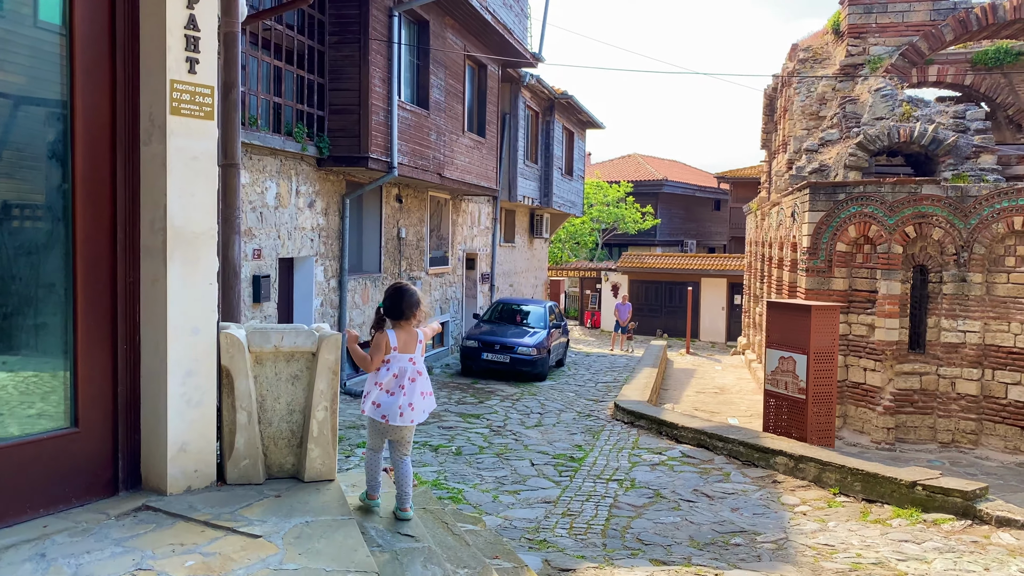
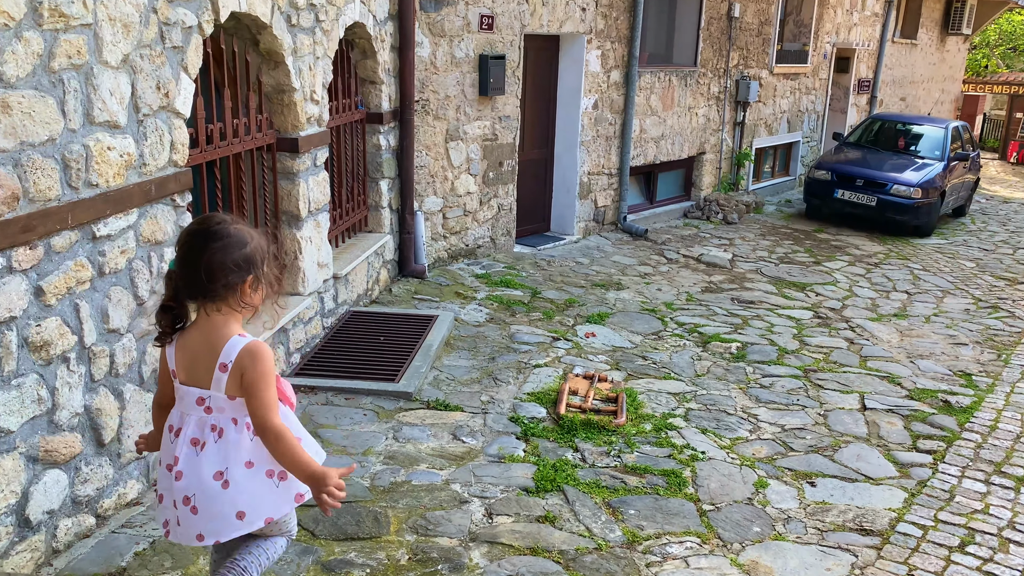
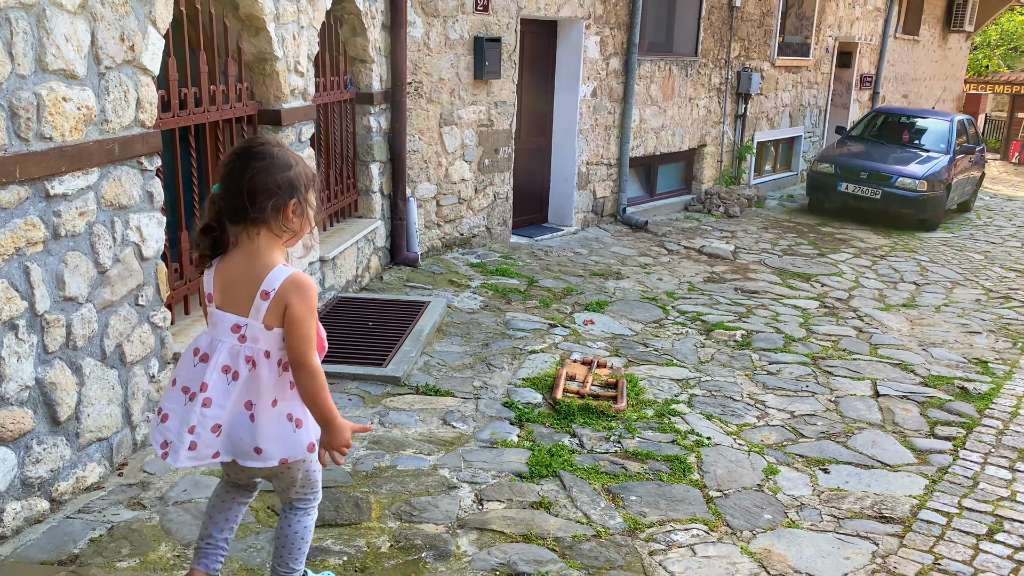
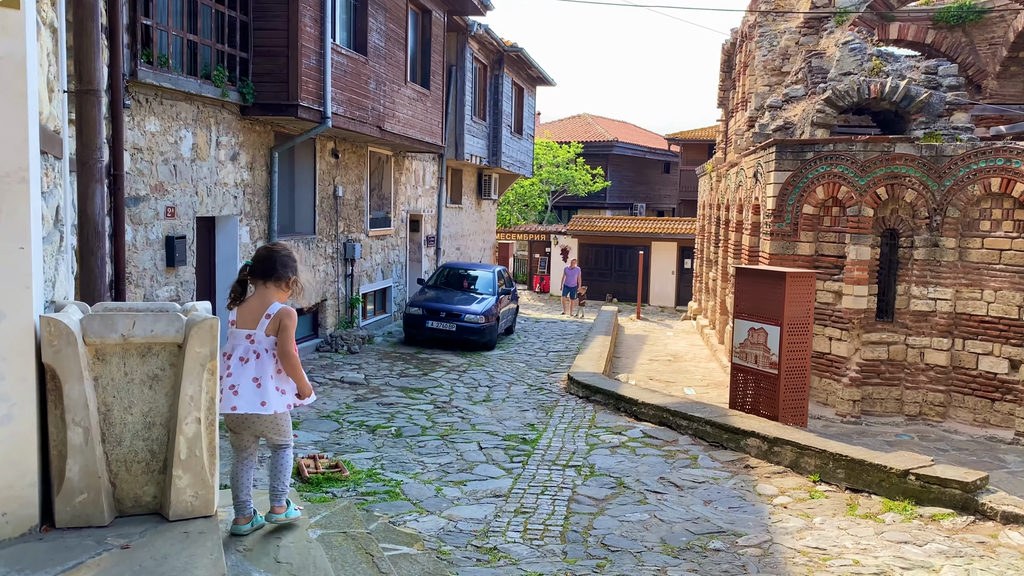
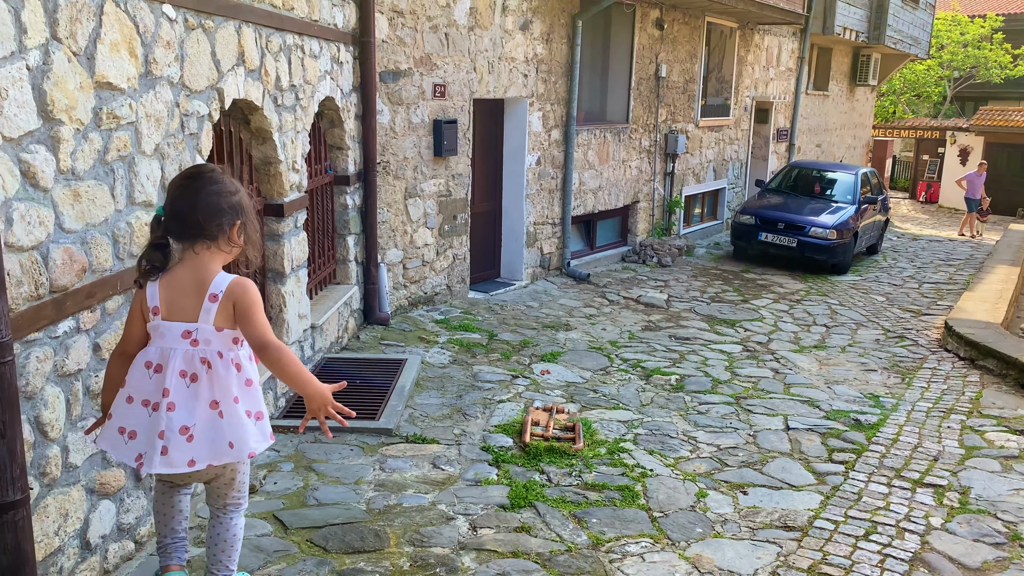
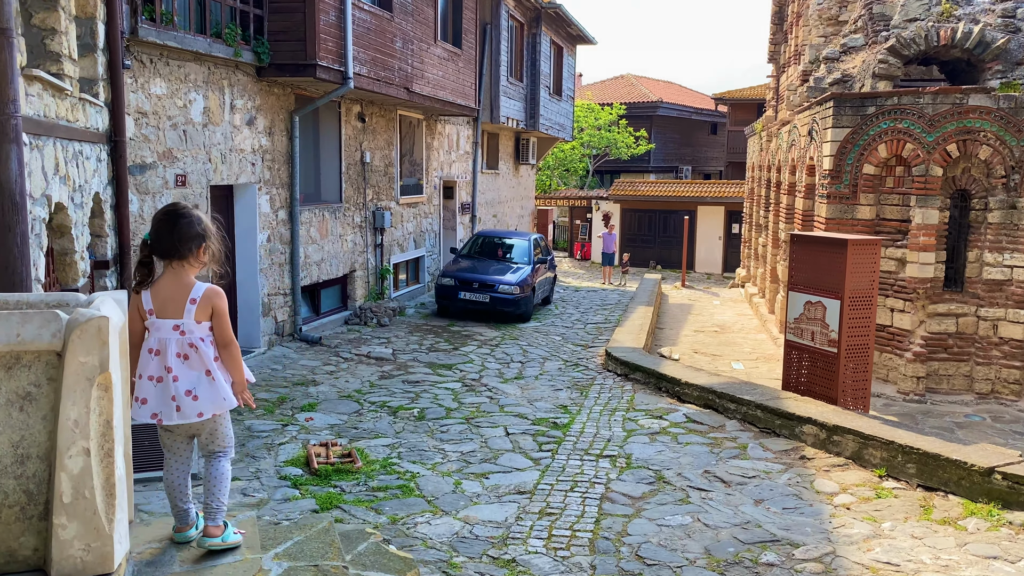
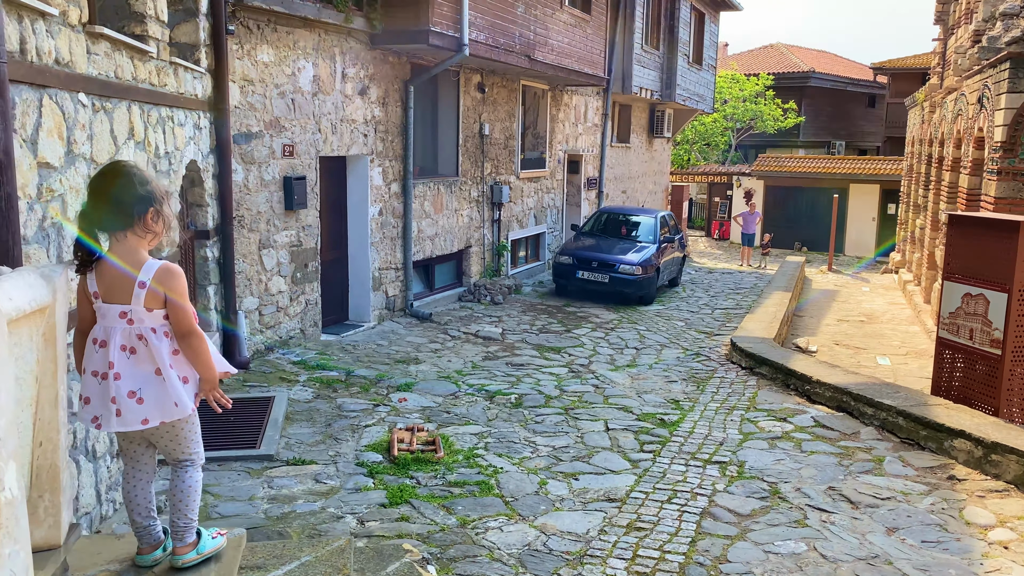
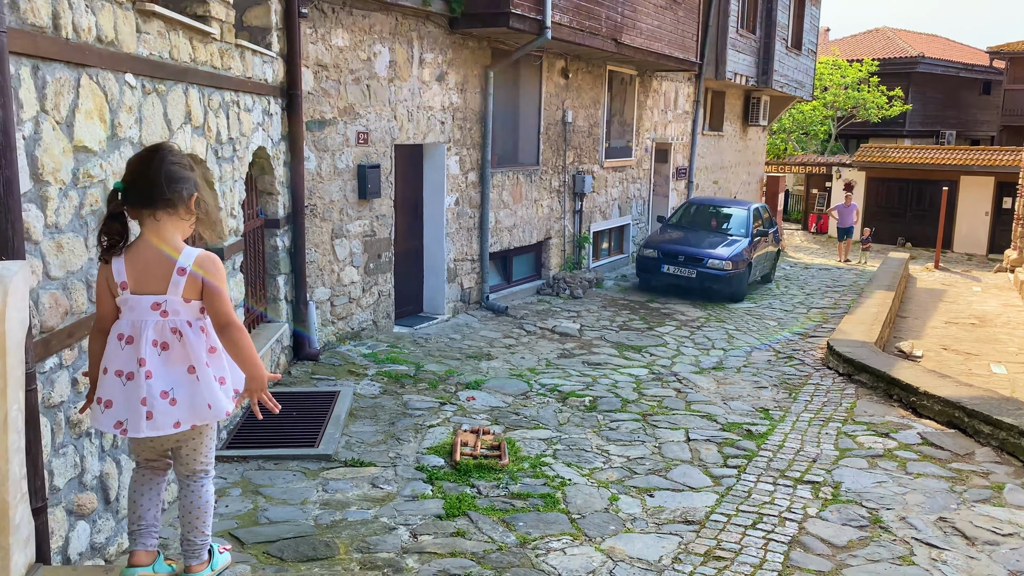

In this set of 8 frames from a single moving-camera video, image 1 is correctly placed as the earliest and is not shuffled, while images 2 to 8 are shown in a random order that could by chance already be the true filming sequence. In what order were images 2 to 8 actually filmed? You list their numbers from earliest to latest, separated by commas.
4, 6, 7, 8, 5, 2, 3
